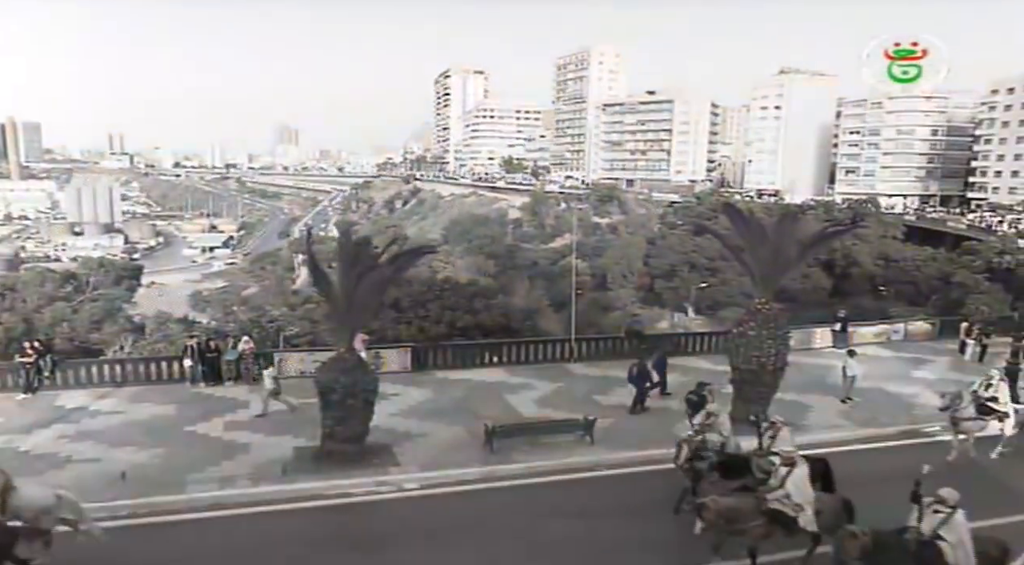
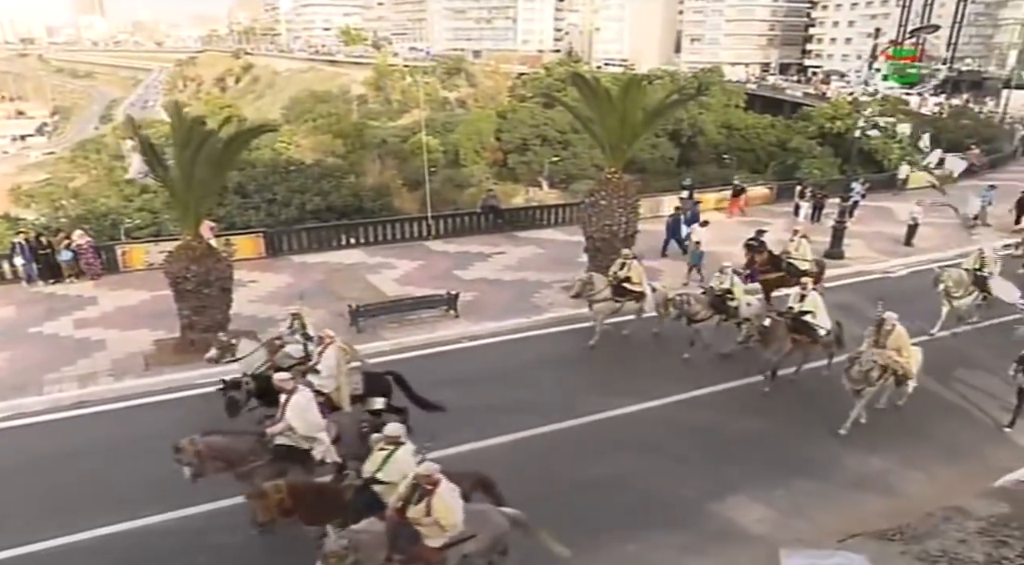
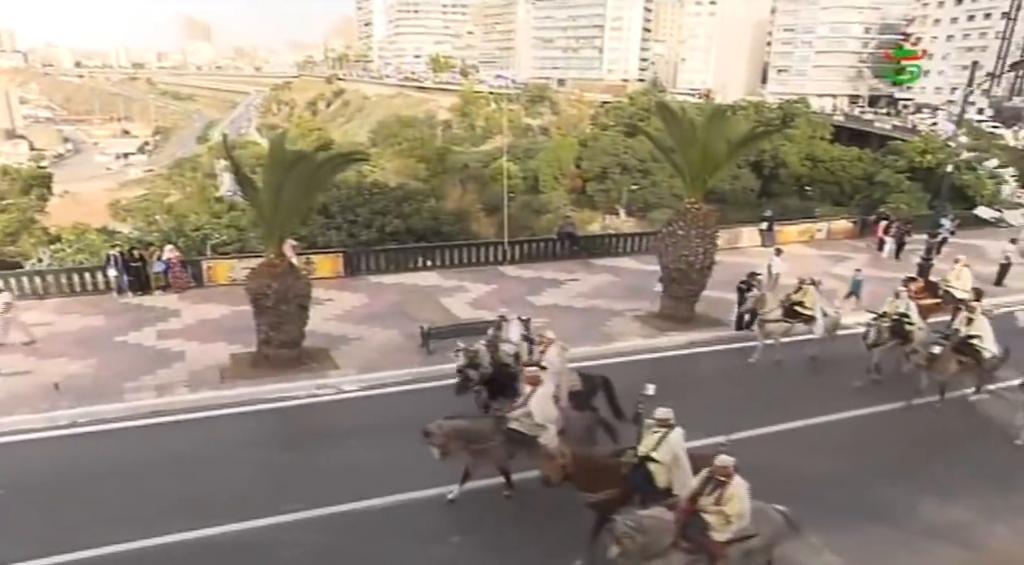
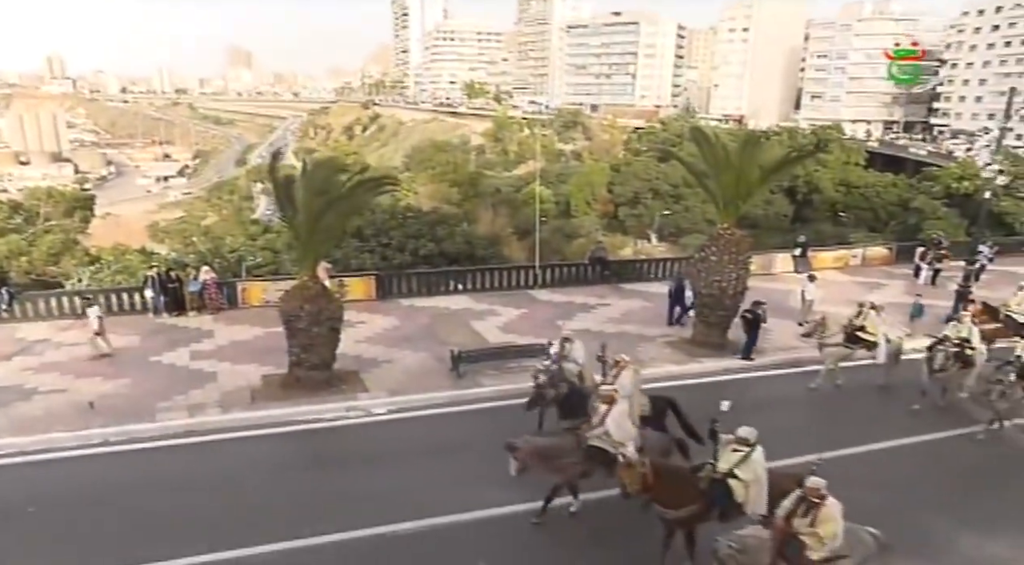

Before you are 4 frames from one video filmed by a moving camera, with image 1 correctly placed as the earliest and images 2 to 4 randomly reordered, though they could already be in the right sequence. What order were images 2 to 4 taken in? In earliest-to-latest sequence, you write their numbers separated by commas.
4, 3, 2
